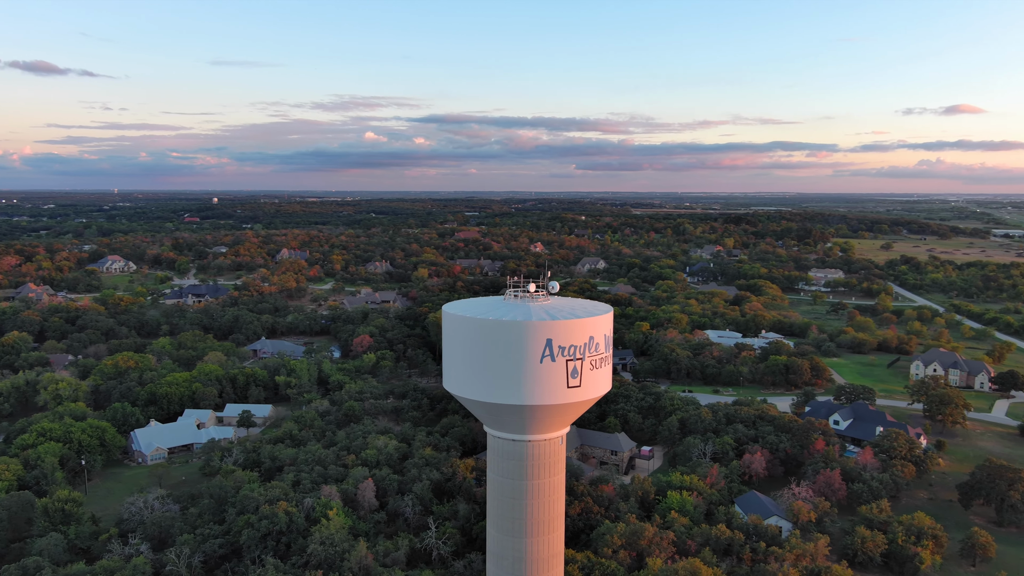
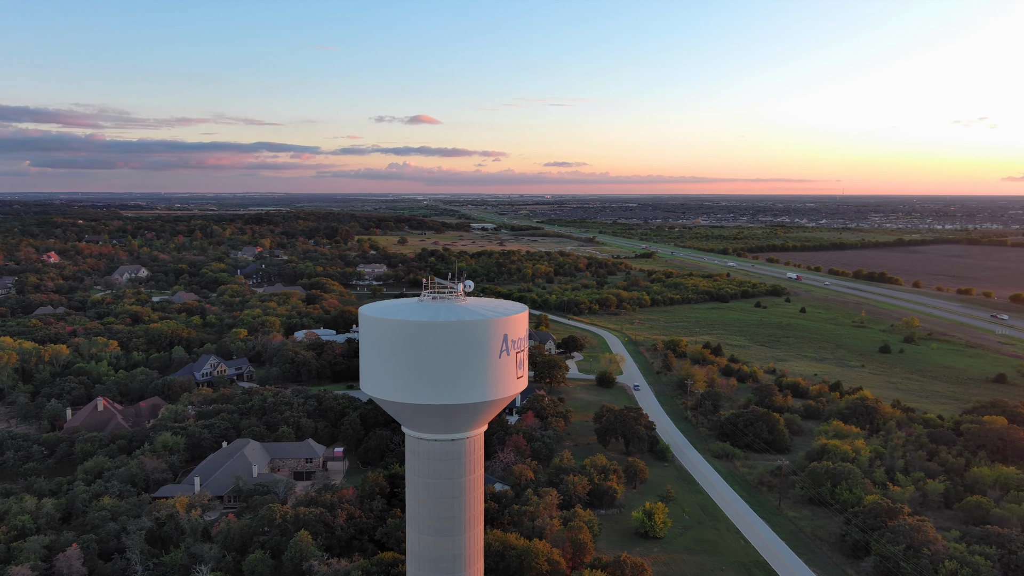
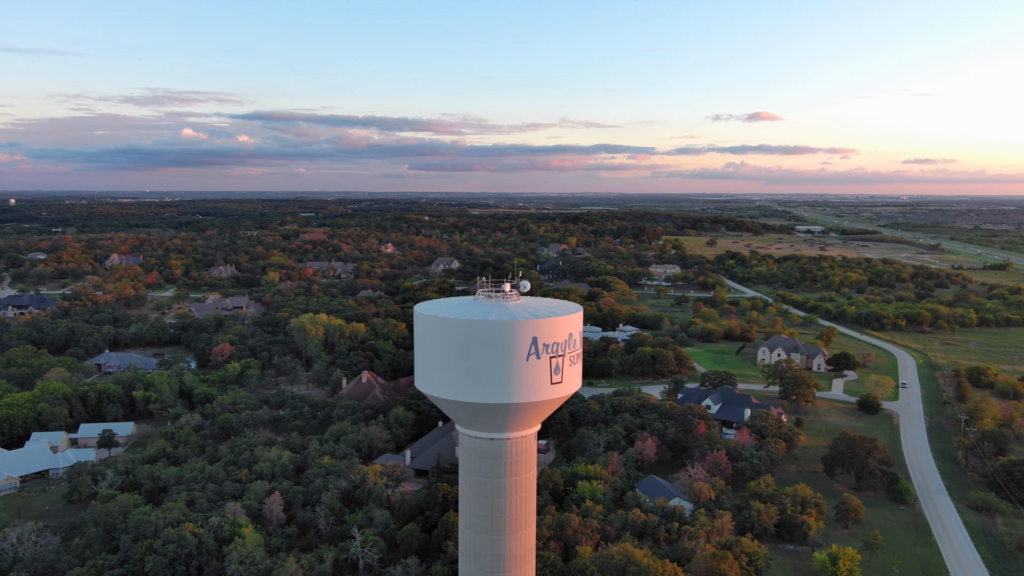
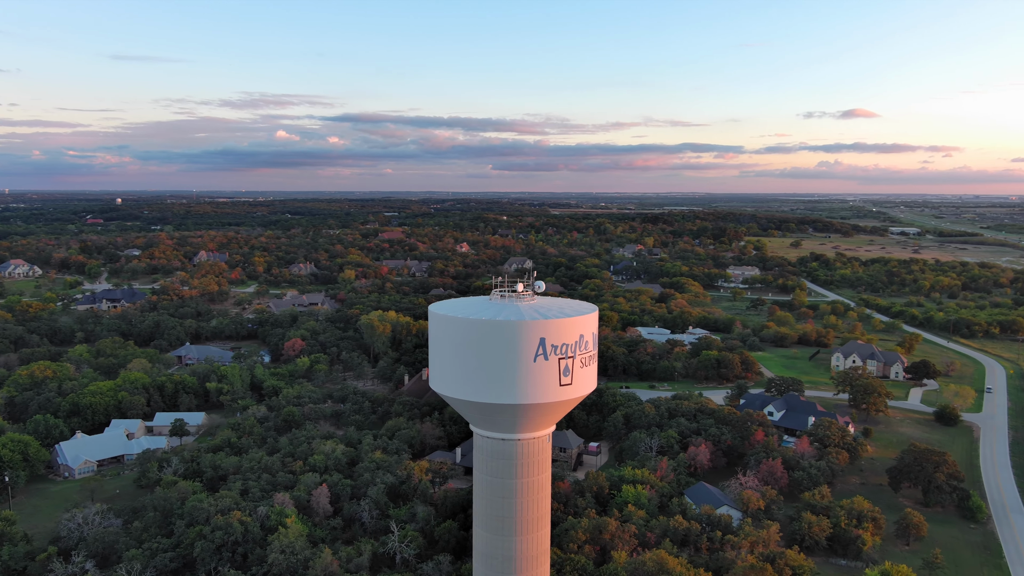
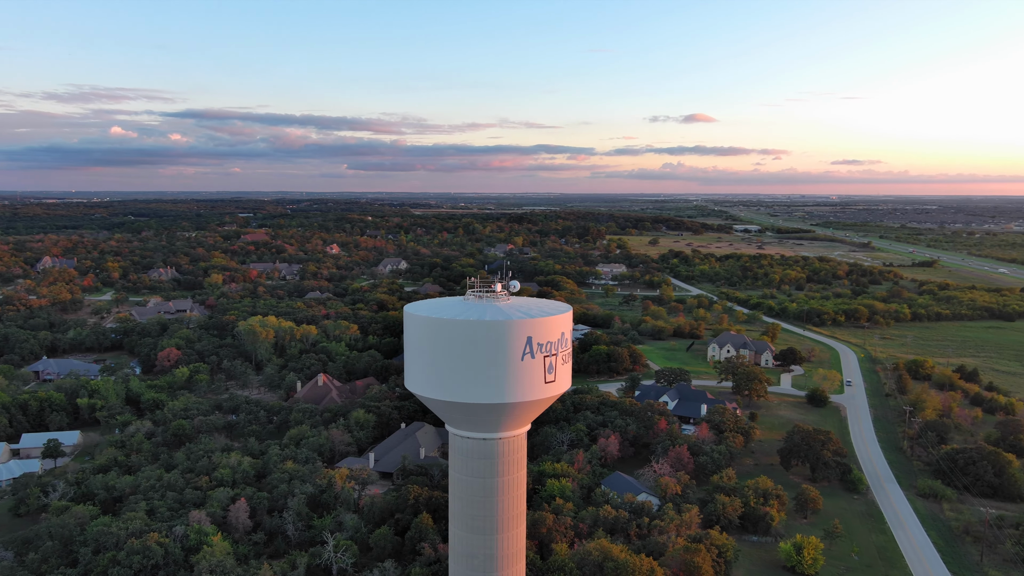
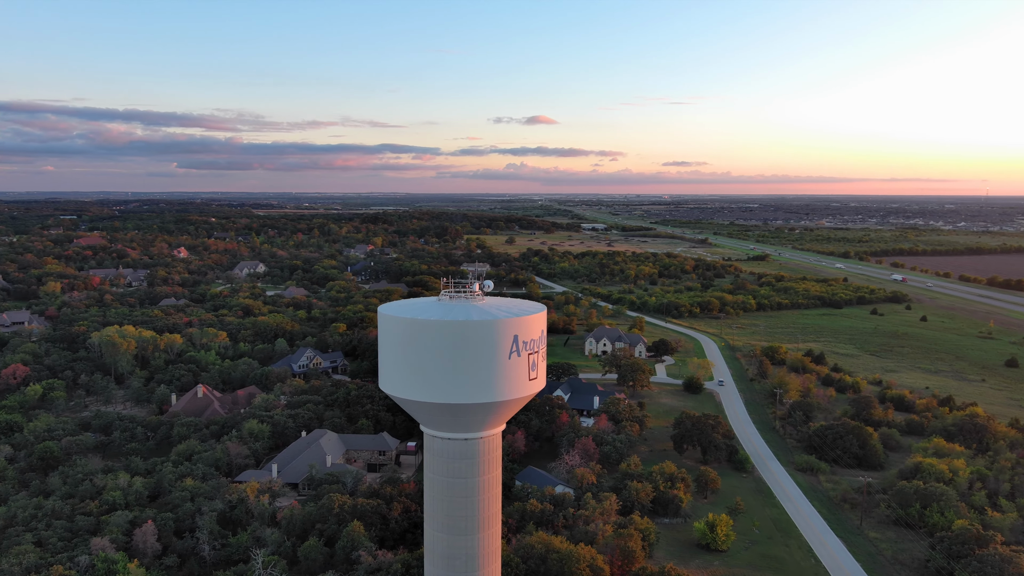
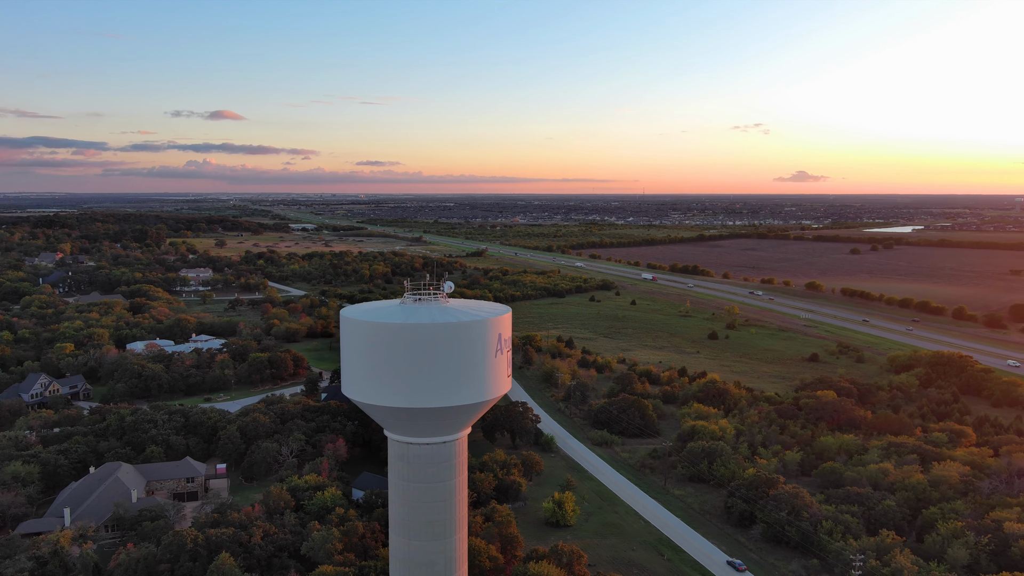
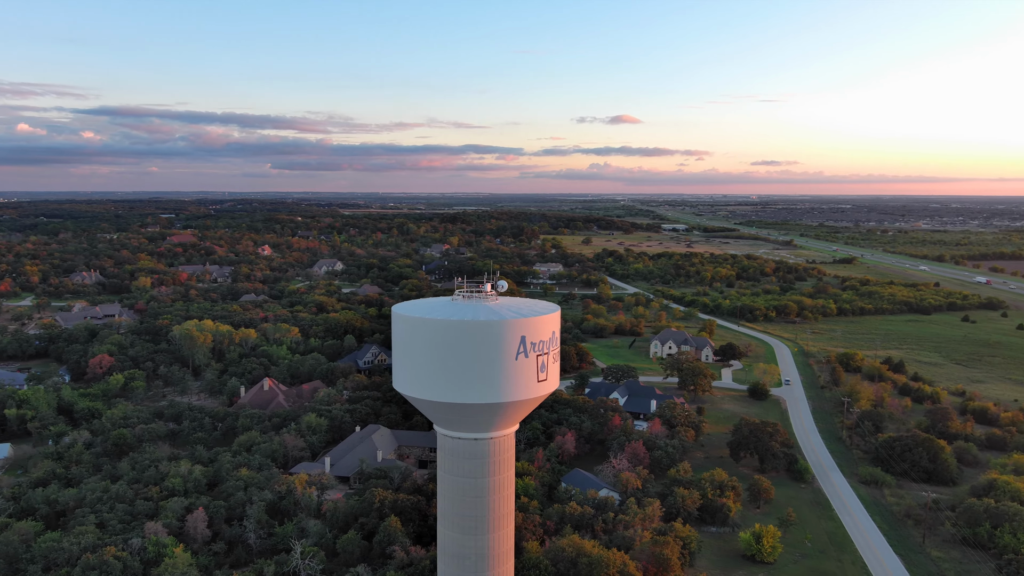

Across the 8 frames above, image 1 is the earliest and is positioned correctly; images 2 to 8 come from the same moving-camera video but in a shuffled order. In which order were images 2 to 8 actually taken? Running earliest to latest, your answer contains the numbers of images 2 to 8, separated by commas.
4, 3, 5, 8, 6, 2, 7
